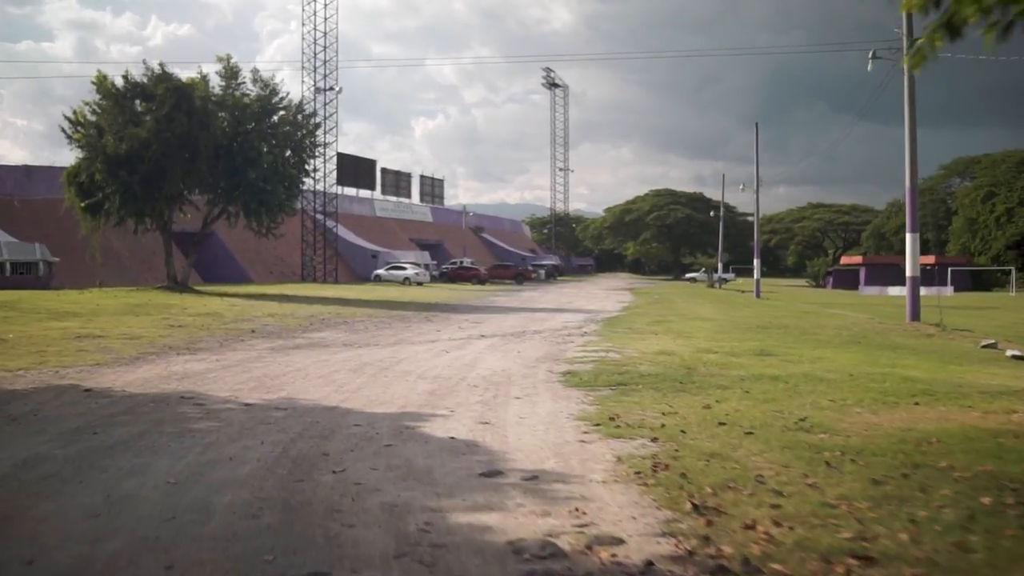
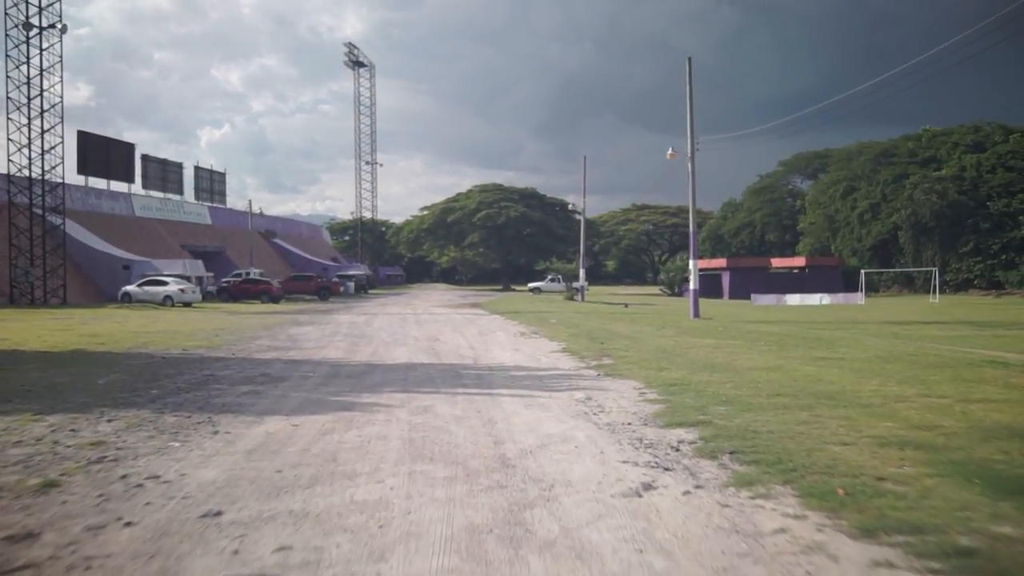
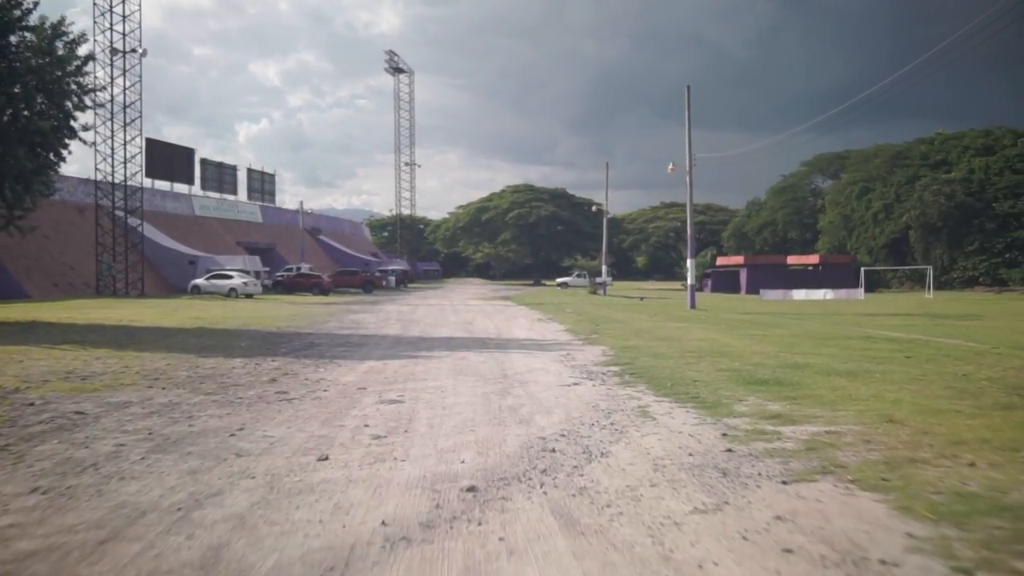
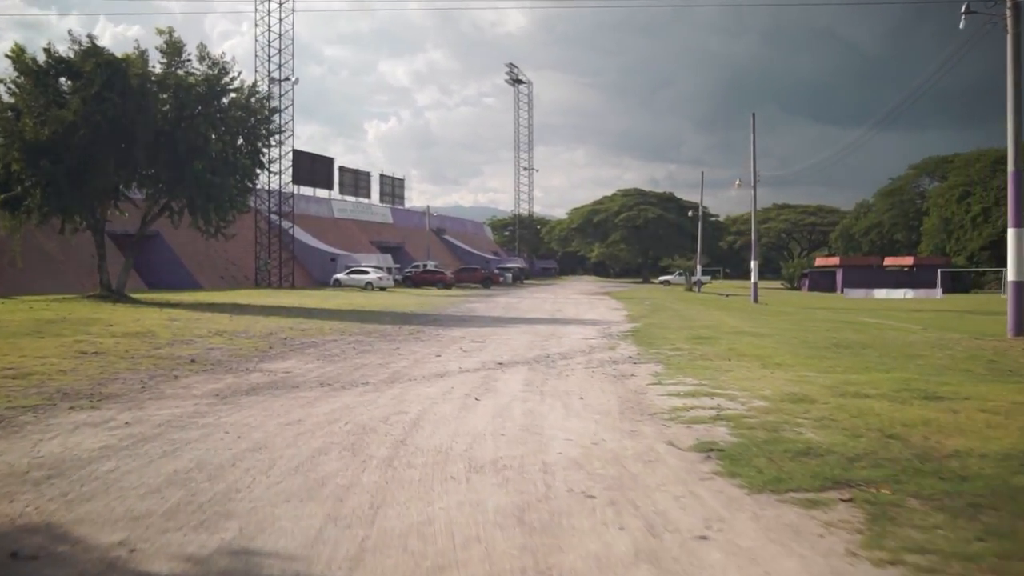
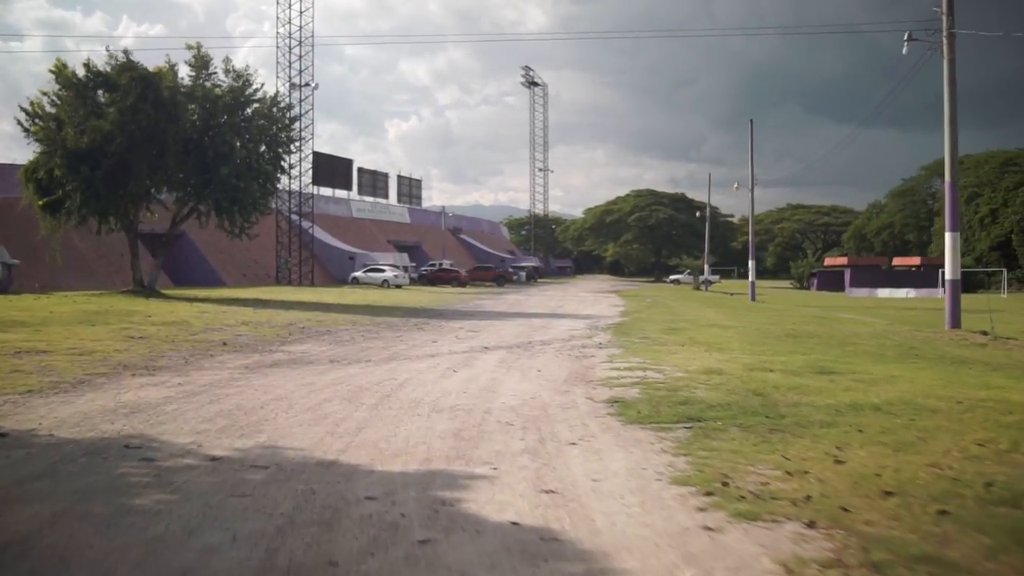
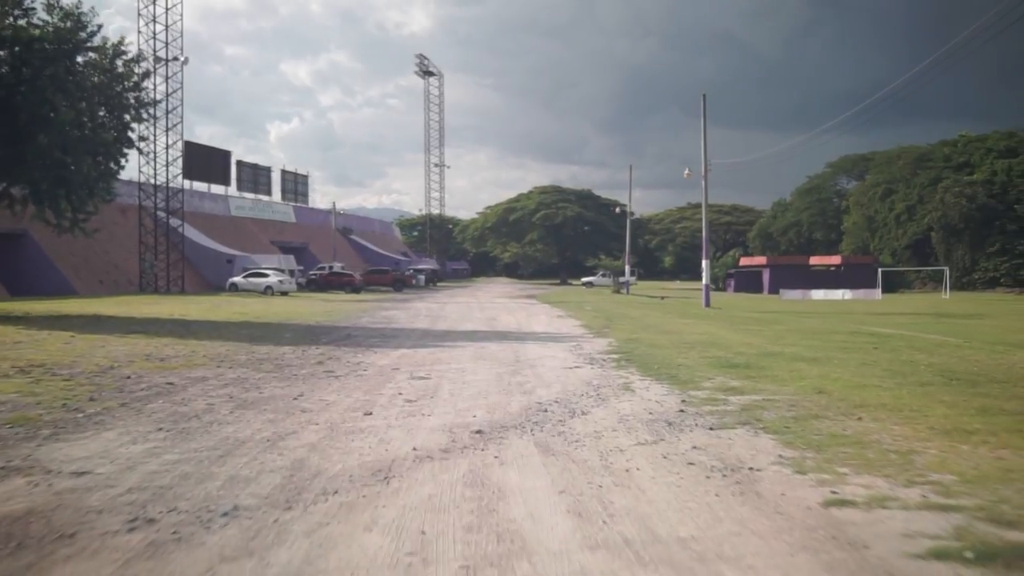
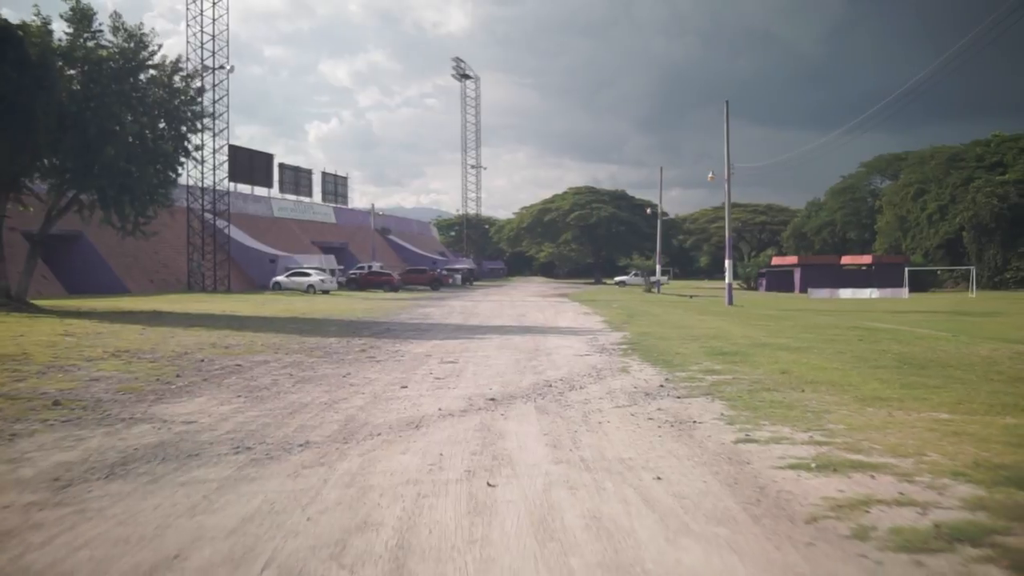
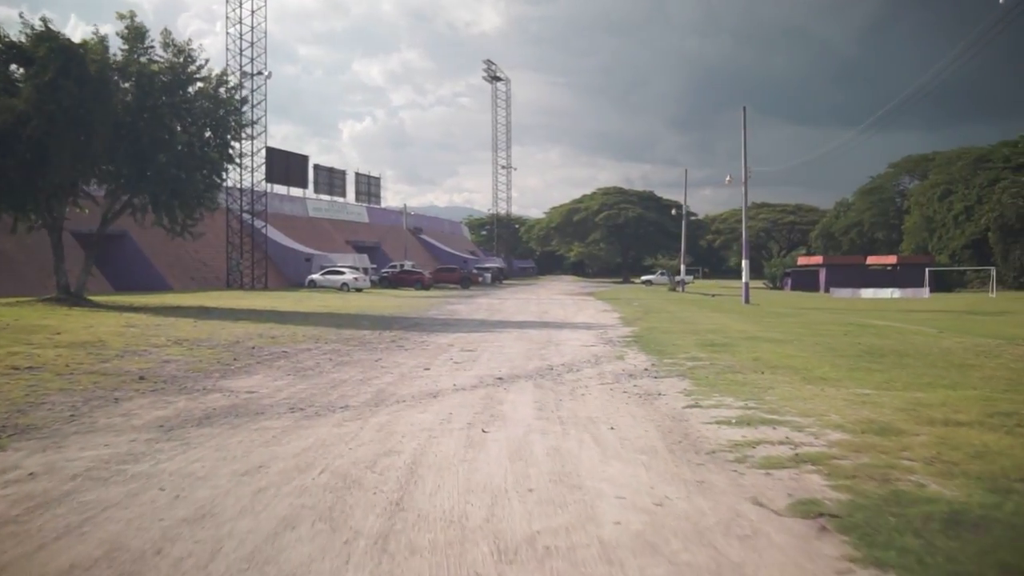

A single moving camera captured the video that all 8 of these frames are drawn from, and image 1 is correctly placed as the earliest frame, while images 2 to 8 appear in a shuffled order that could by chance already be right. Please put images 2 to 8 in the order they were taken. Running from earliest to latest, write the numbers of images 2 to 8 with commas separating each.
5, 4, 8, 7, 6, 3, 2
